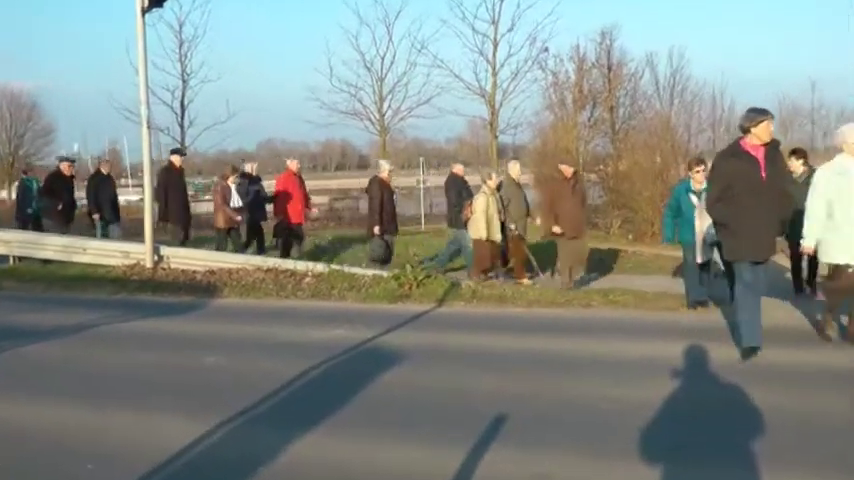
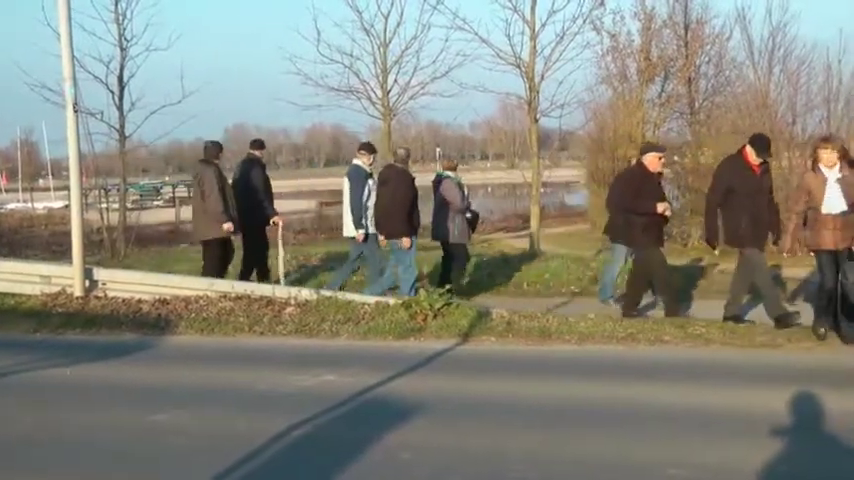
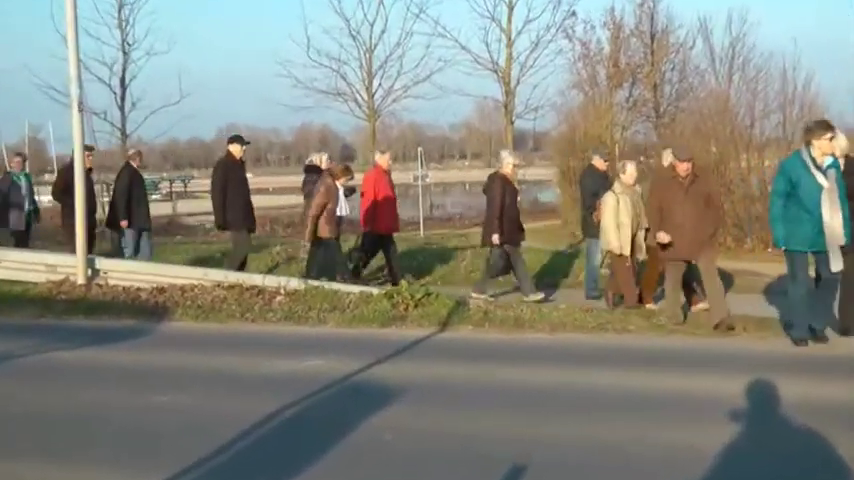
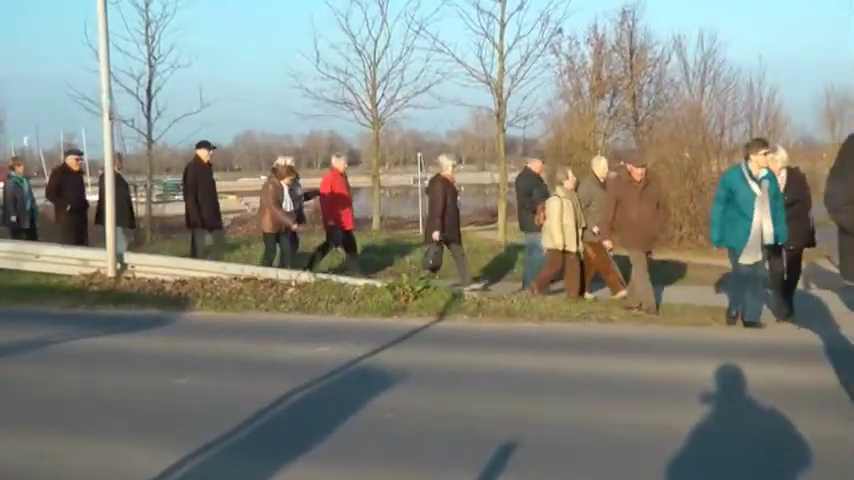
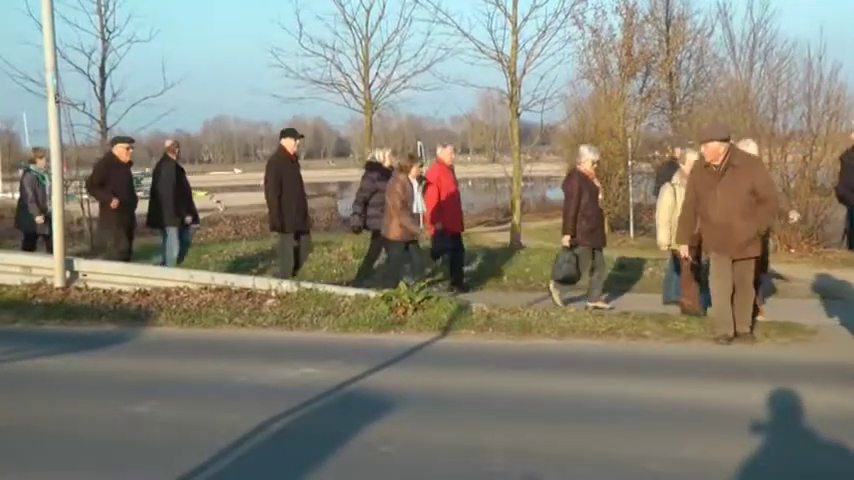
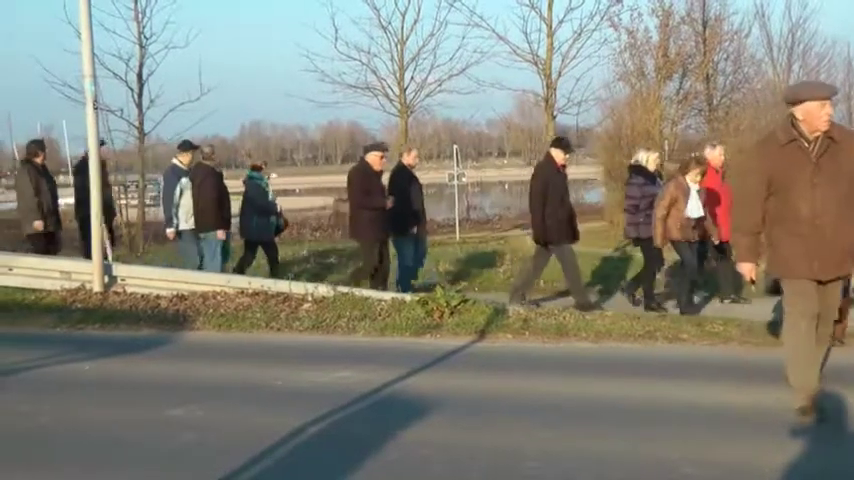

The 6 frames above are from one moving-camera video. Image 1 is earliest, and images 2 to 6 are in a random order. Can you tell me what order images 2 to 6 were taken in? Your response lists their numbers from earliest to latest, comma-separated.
4, 3, 5, 6, 2
